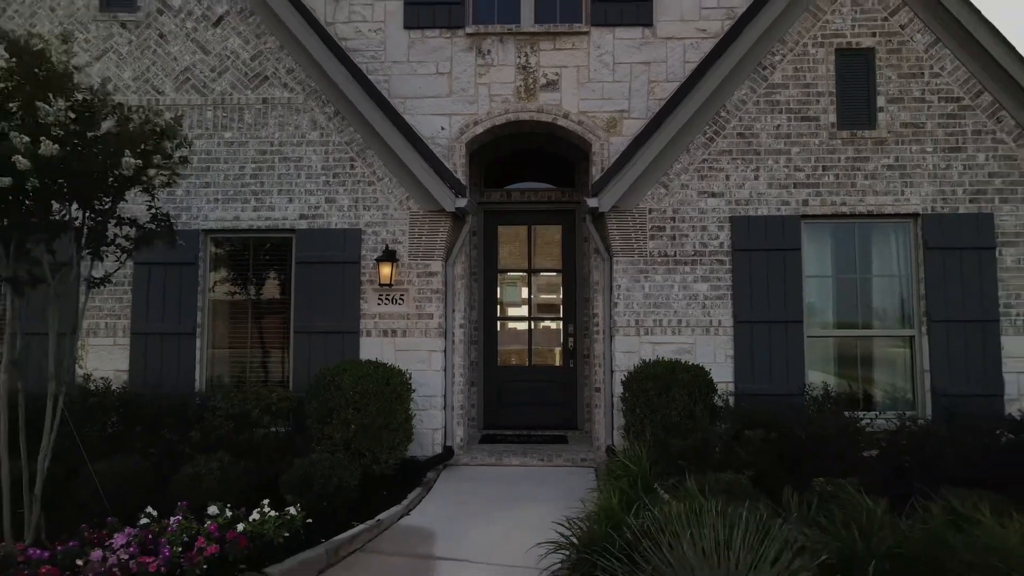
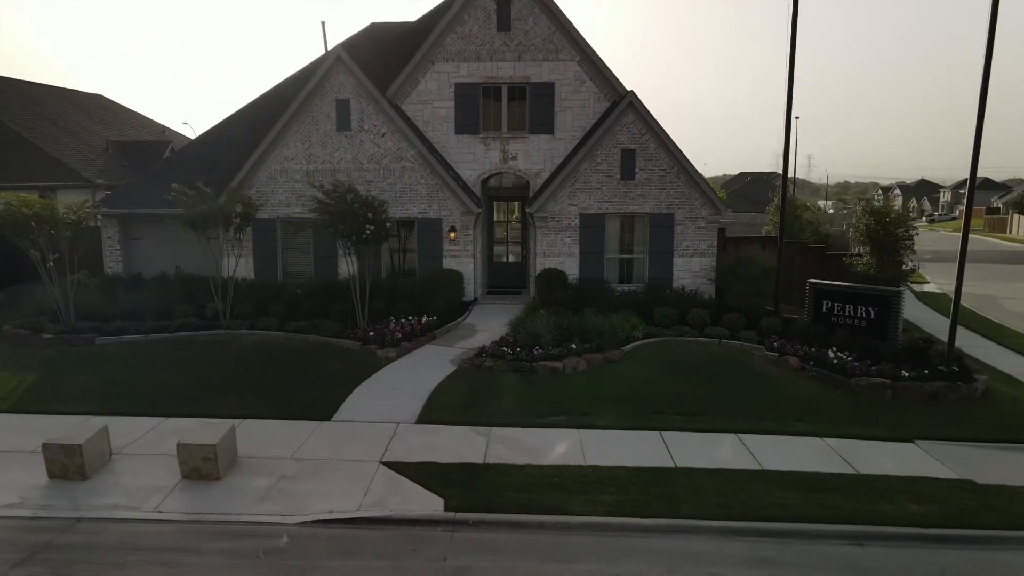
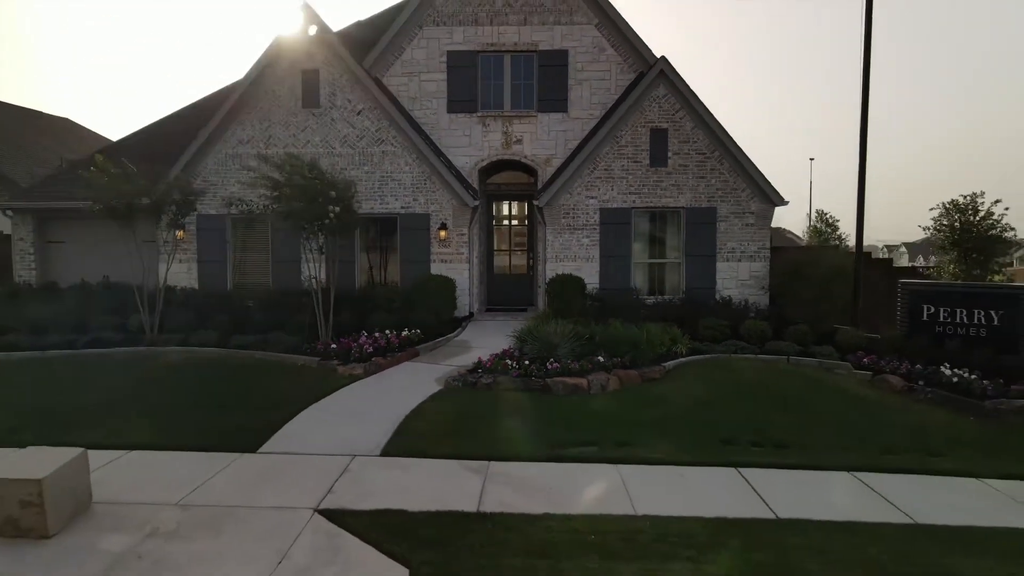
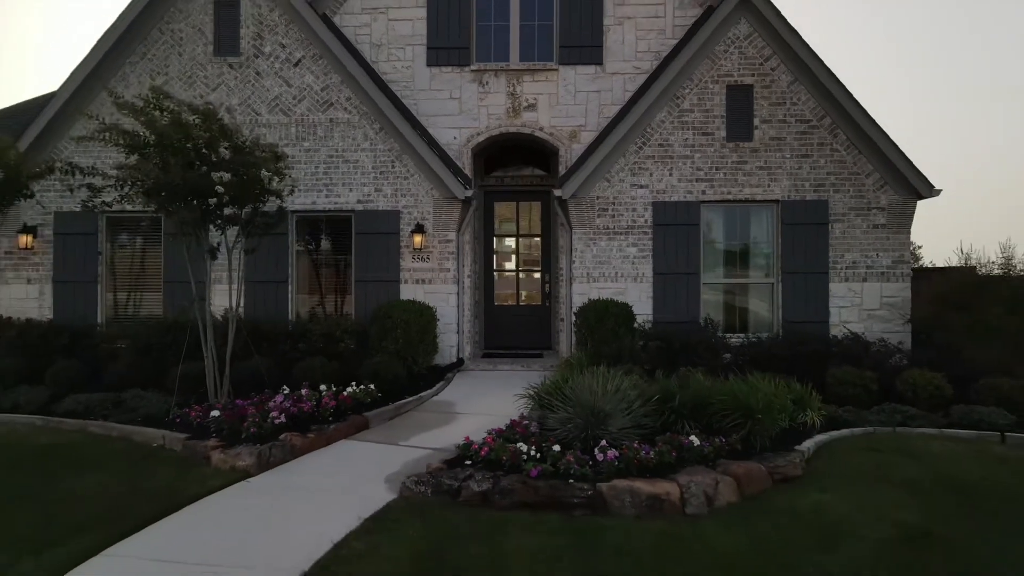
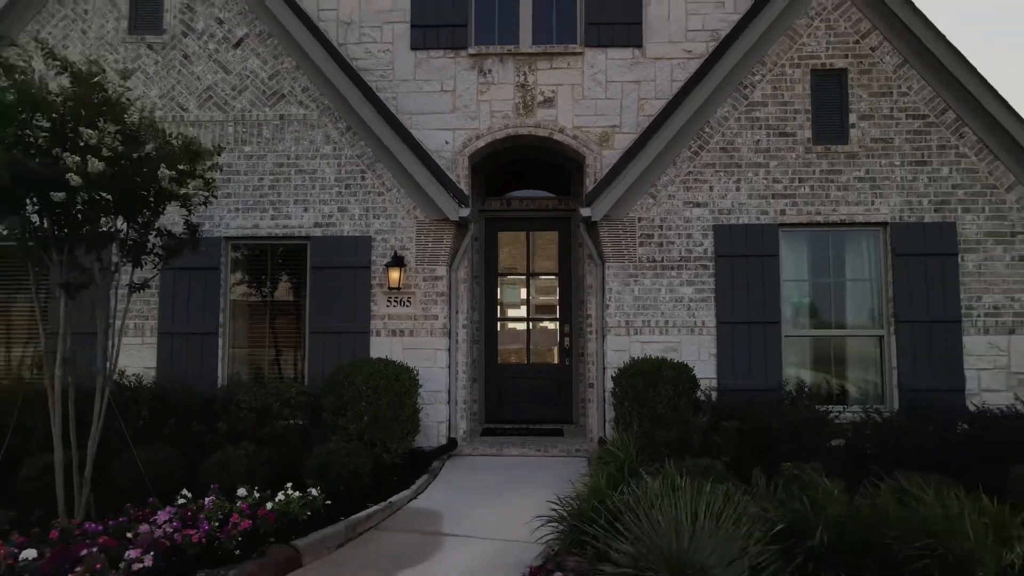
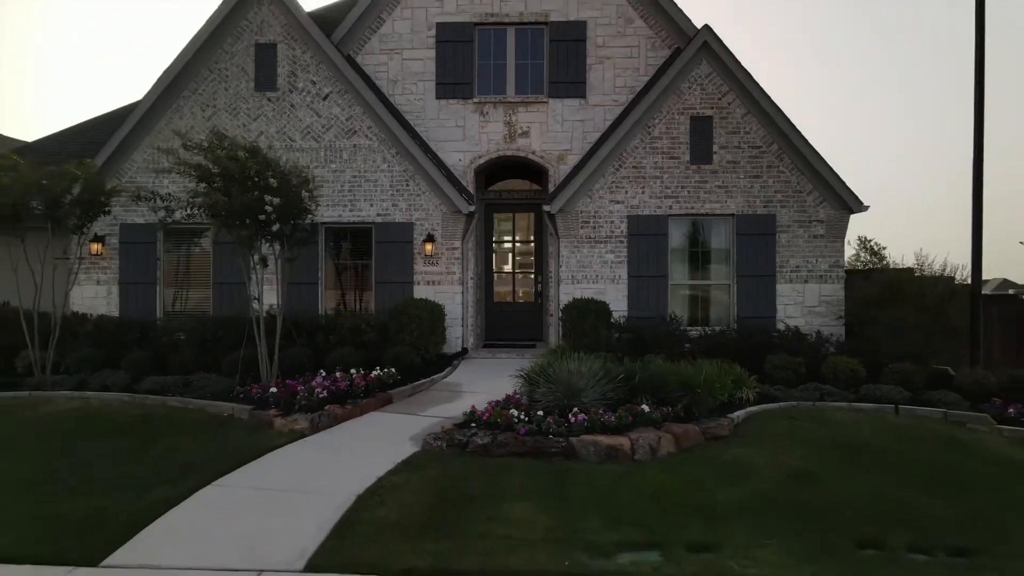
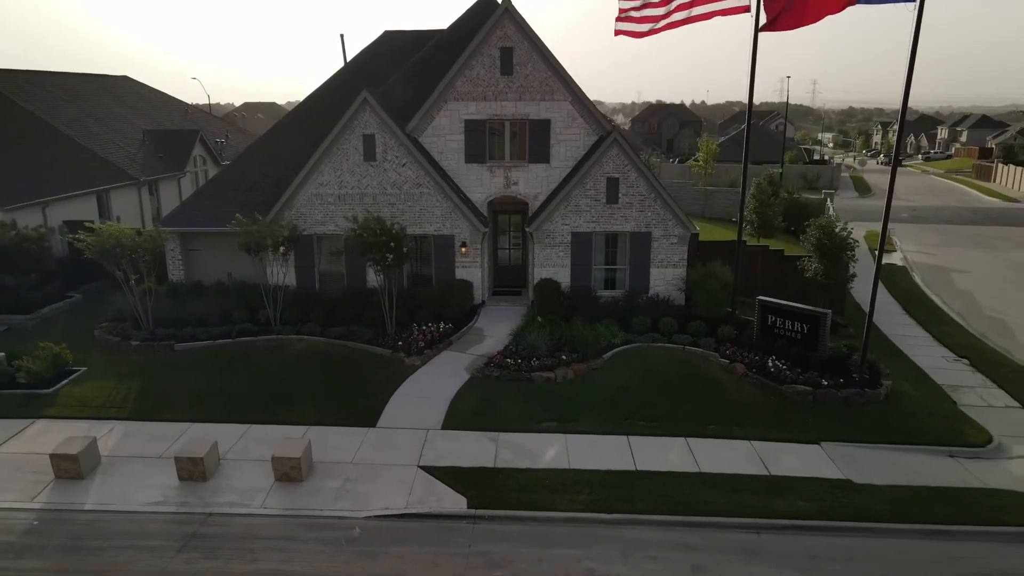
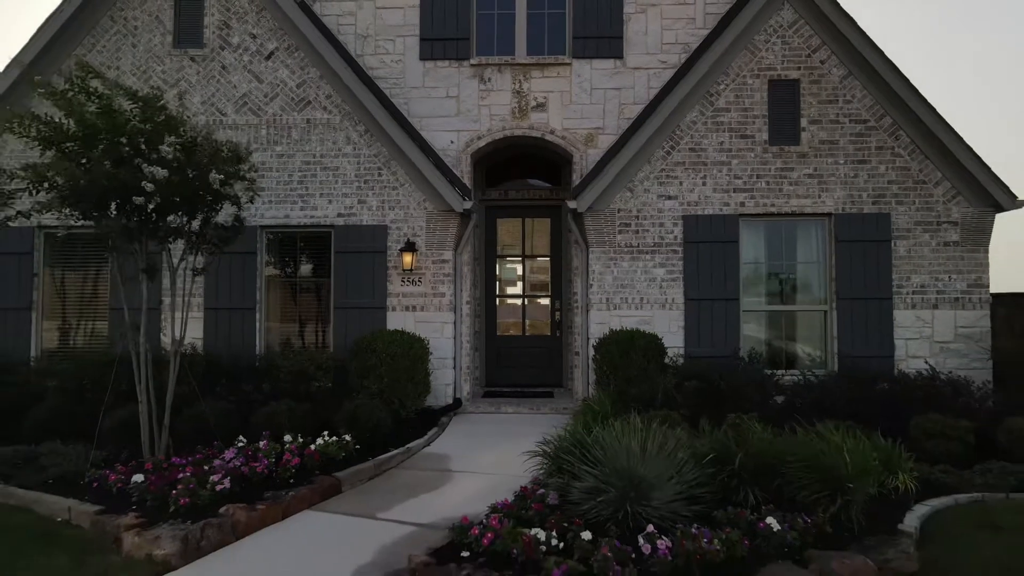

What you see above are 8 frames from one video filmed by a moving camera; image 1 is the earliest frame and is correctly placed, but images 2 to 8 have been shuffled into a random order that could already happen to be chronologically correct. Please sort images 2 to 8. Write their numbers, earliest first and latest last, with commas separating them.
5, 8, 4, 6, 3, 2, 7
